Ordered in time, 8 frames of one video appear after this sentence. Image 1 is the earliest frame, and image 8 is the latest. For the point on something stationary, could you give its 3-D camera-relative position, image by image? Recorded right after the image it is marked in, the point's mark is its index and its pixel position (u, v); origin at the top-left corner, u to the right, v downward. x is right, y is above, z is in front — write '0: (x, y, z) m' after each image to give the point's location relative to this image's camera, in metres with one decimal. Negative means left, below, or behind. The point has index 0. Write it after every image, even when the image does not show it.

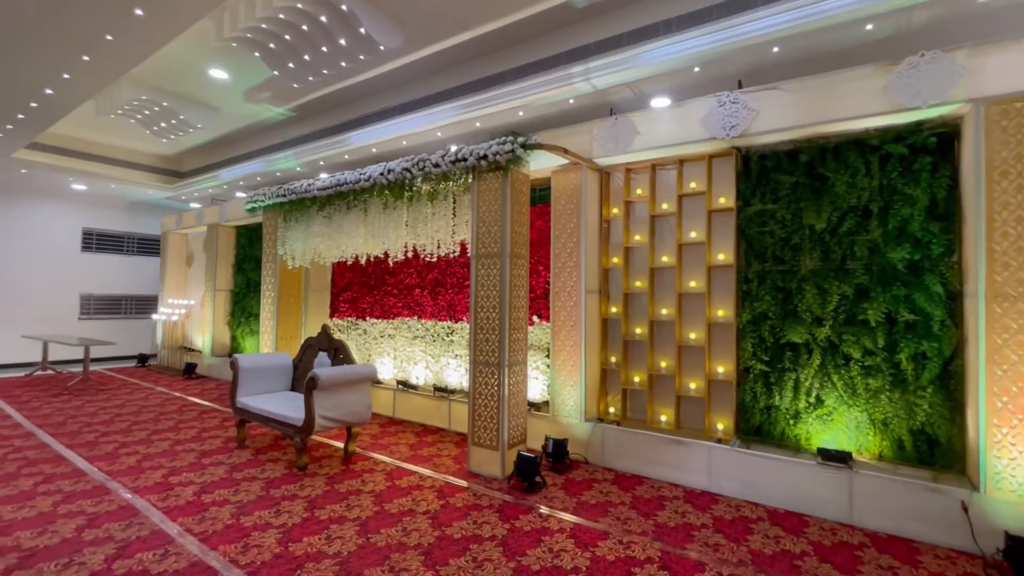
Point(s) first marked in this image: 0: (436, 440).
0: (-0.7, -1.4, +4.5) m
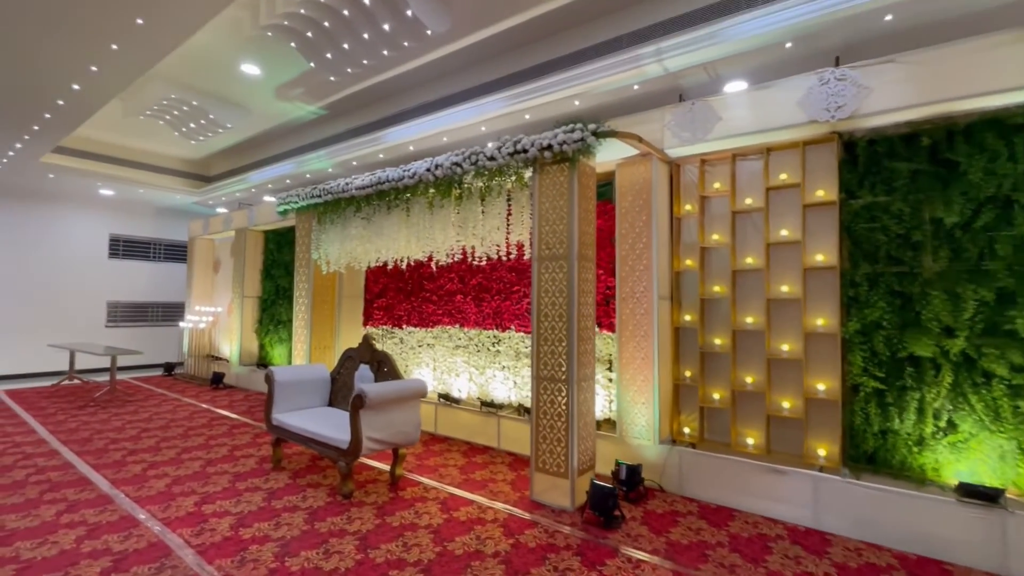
0: (-0.2, -1.5, +4.1) m
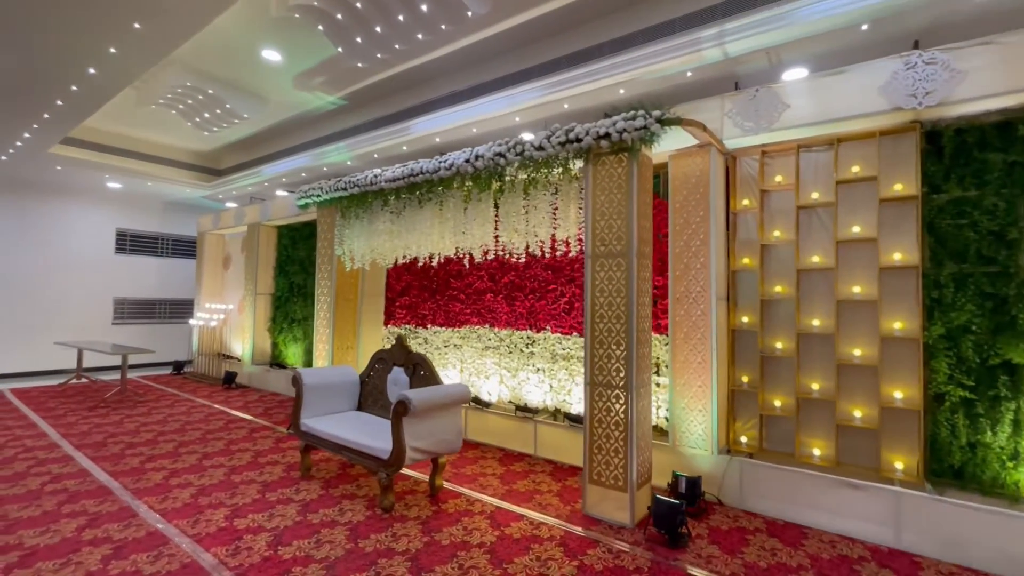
0: (+0.1, -1.5, +3.9) m
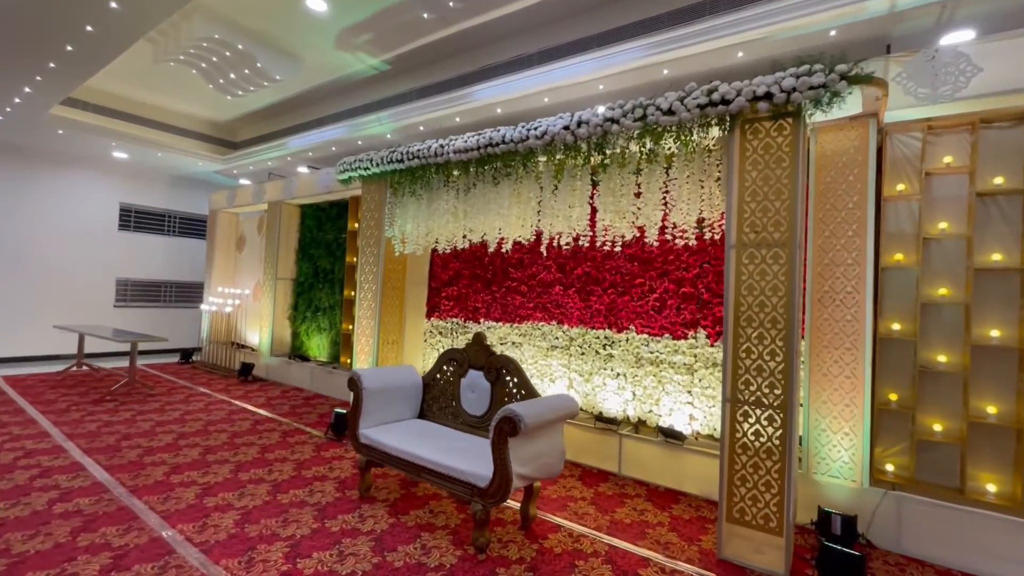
0: (+0.7, -1.4, +3.4) m
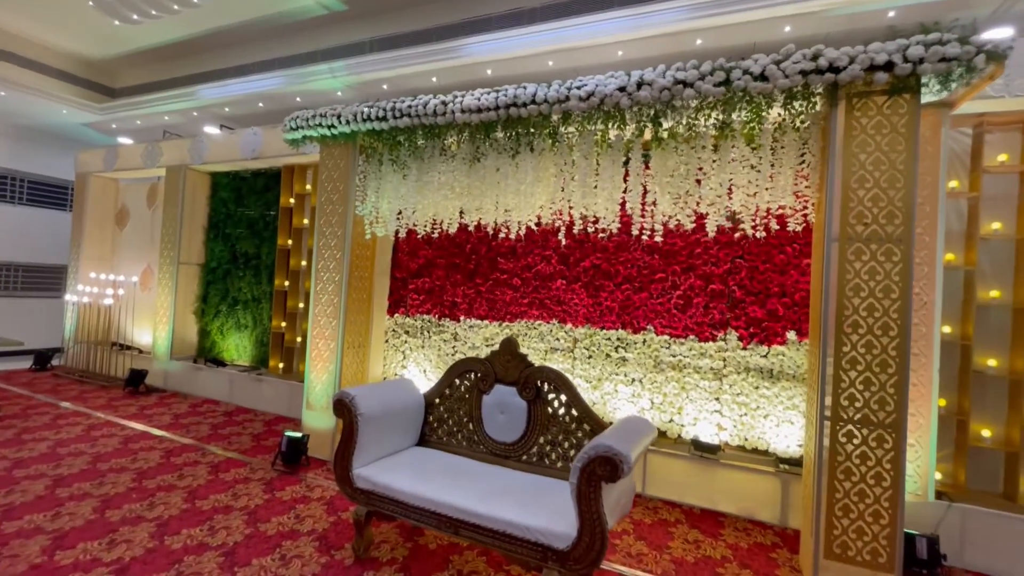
0: (+0.9, -1.4, +2.9) m
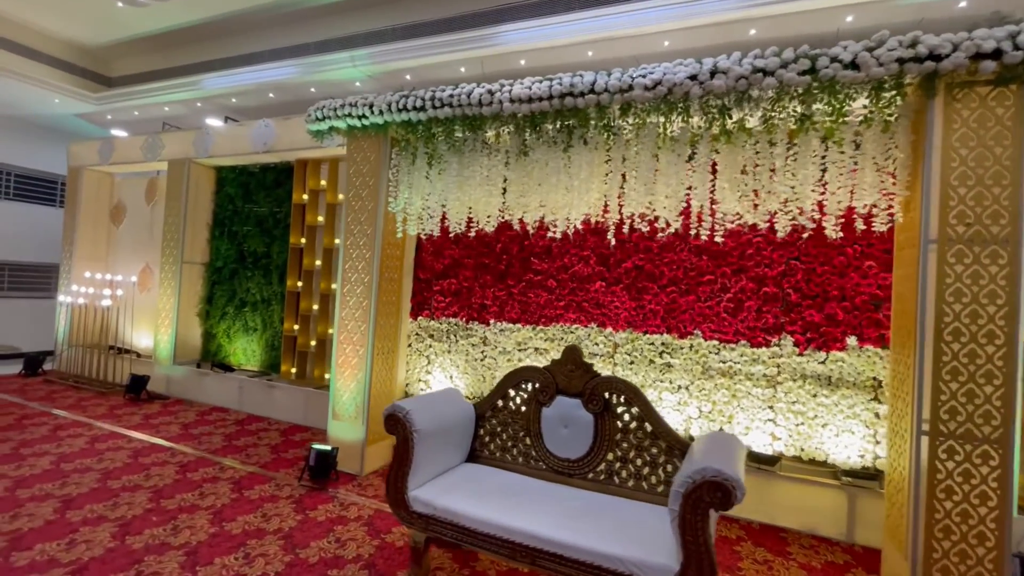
0: (+1.2, -1.4, +2.8) m
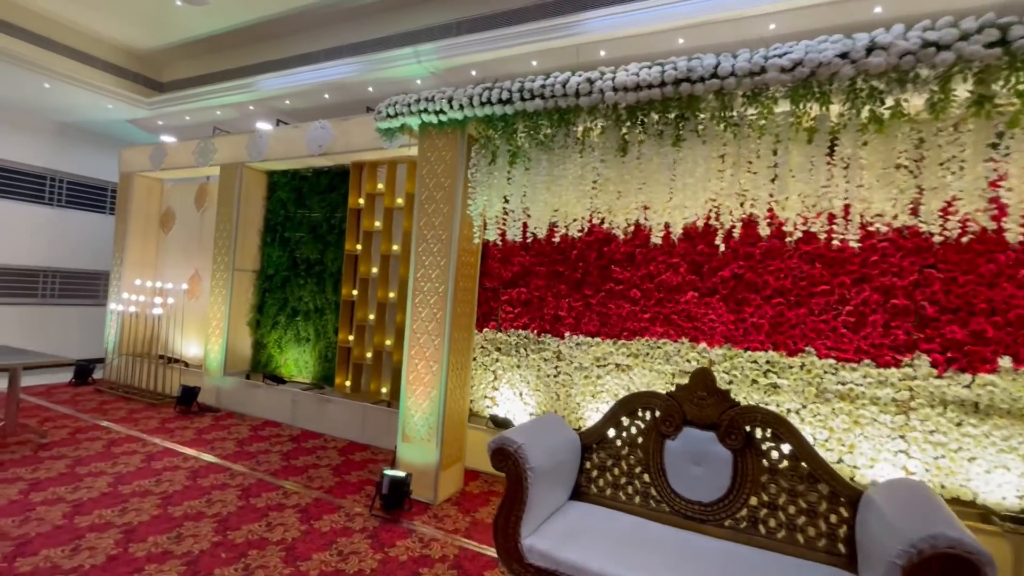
0: (+1.7, -1.5, +2.4) m
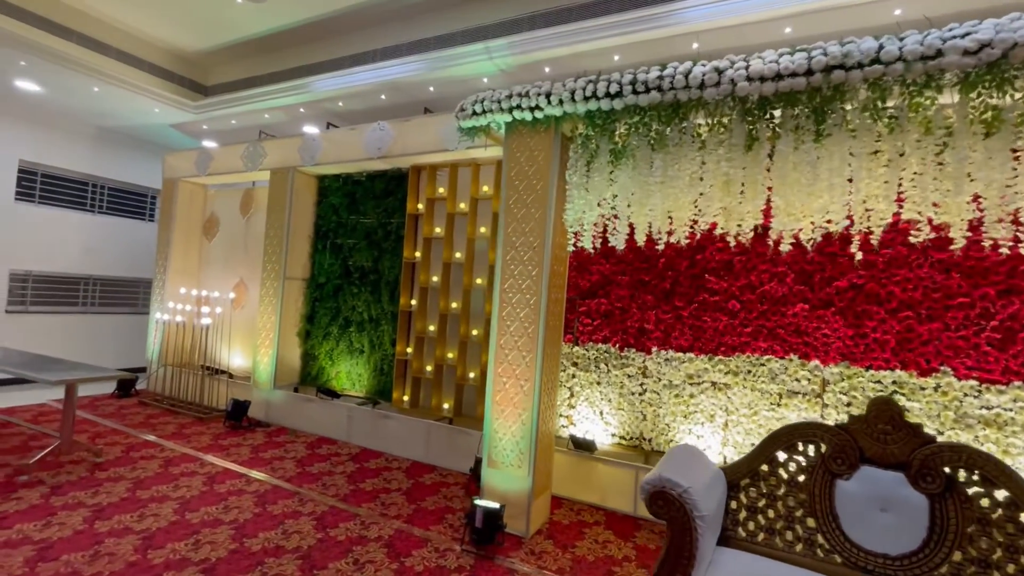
0: (+2.2, -1.5, +2.1) m
